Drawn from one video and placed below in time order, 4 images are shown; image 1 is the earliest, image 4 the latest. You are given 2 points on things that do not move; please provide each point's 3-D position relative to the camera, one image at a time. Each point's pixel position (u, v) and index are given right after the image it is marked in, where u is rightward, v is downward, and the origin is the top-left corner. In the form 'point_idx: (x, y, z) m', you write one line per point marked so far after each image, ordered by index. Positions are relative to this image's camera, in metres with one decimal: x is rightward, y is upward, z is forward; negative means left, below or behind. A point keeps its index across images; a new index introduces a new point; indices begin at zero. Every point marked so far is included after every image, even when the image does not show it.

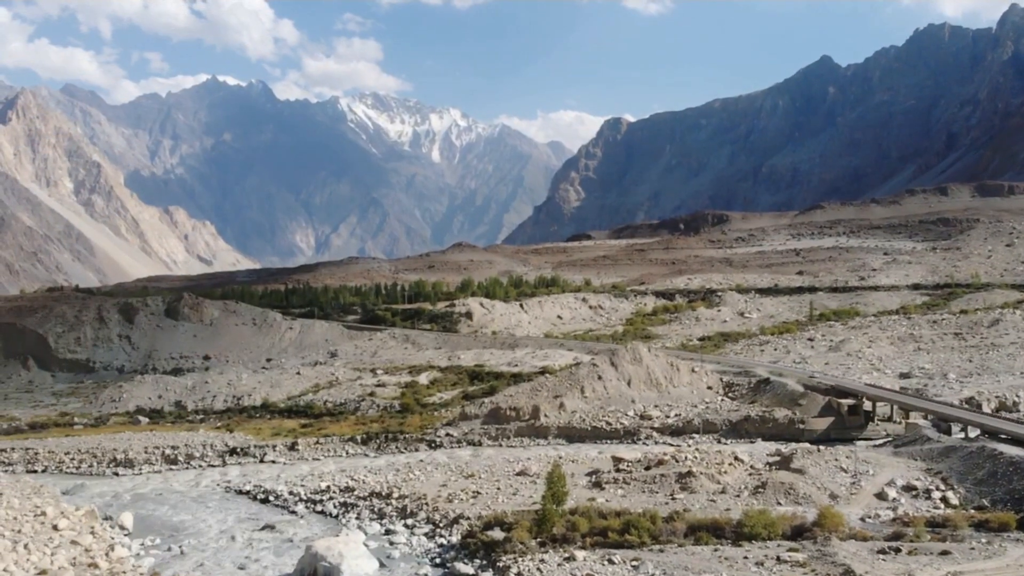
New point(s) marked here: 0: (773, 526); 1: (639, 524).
0: (+5.1, -4.6, +18.4) m
1: (+2.6, -4.7, +18.7) m
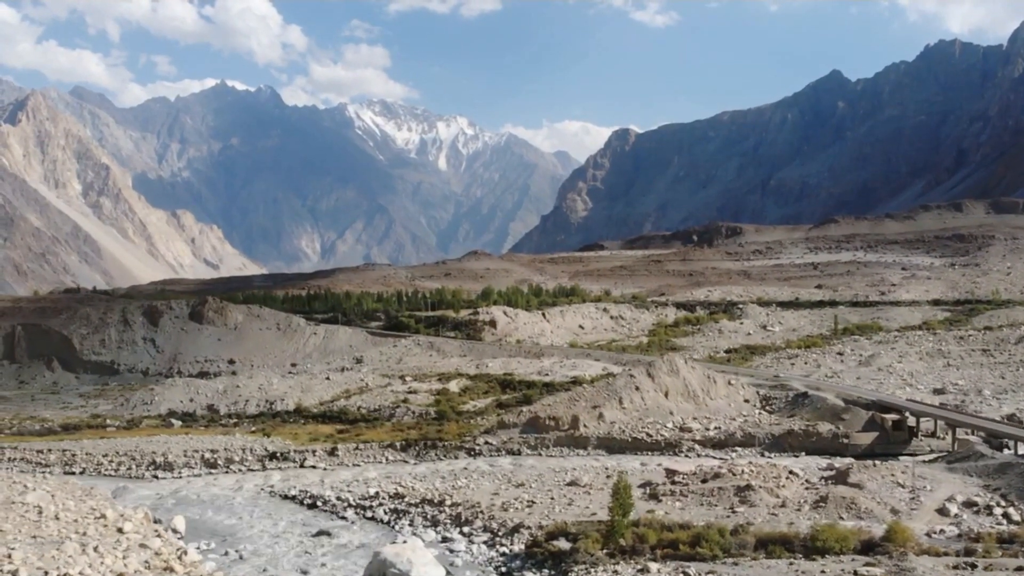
0: (+6.5, -4.9, +18.3) m
1: (+3.9, -4.9, +18.7) m
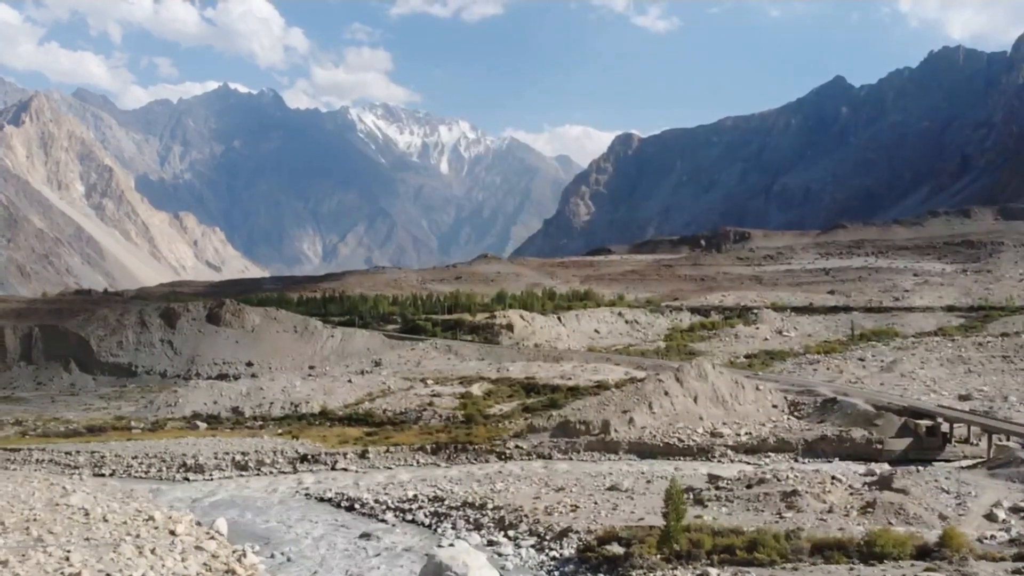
0: (+7.6, -5.0, +18.3) m
1: (+5.0, -5.0, +18.7) m
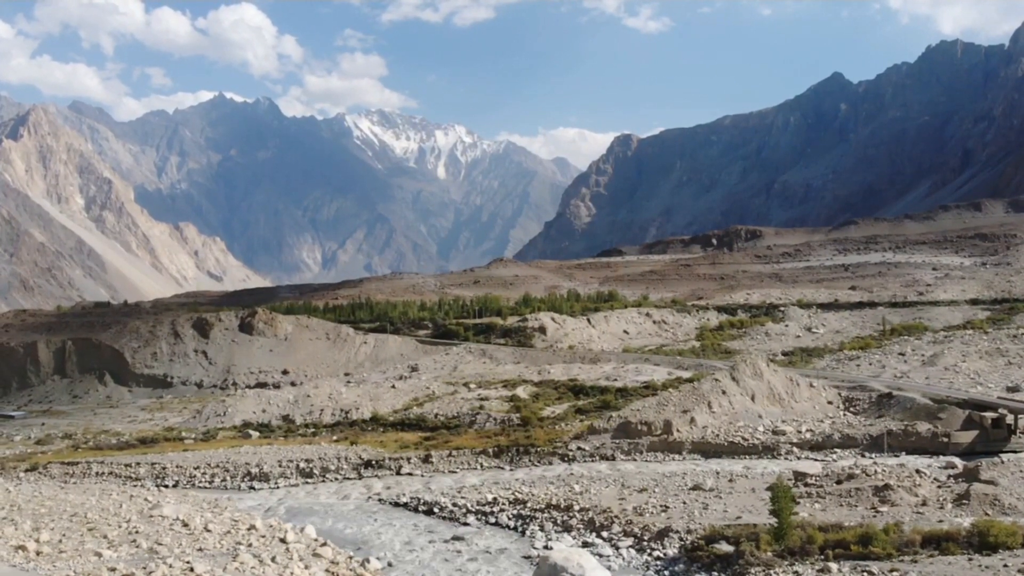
0: (+9.8, -4.9, +18.4) m
1: (+7.3, -5.0, +18.8) m
